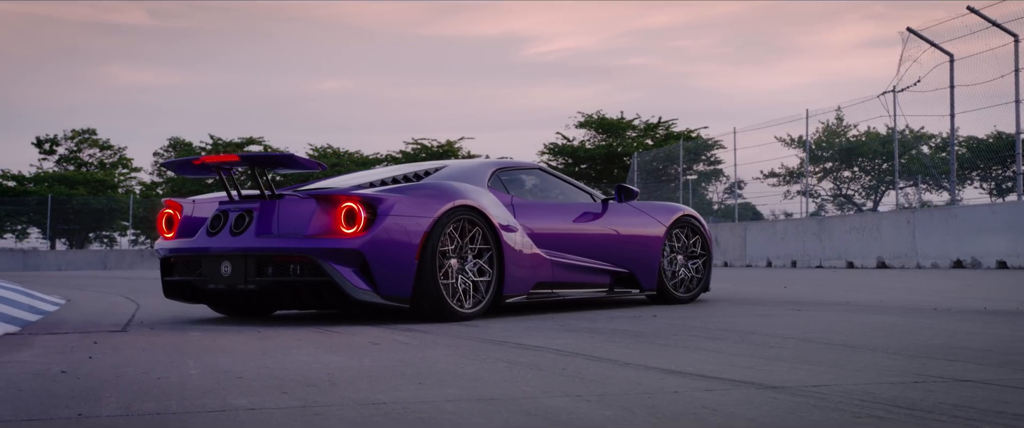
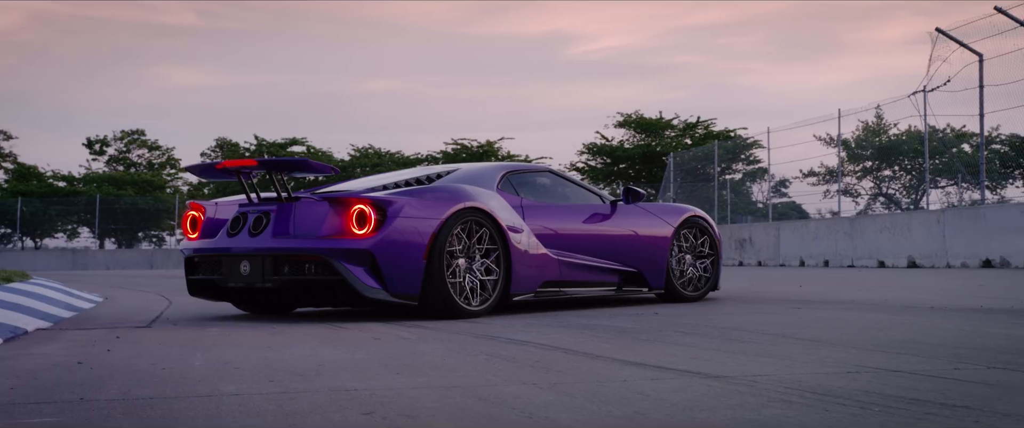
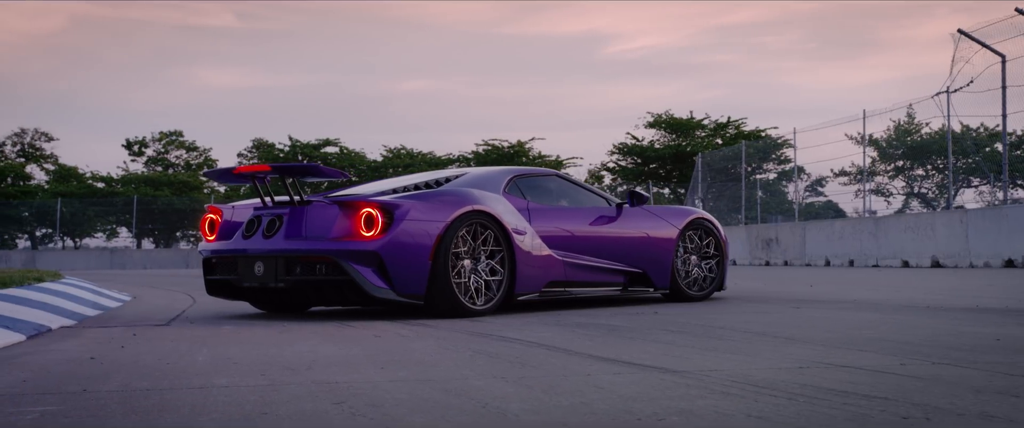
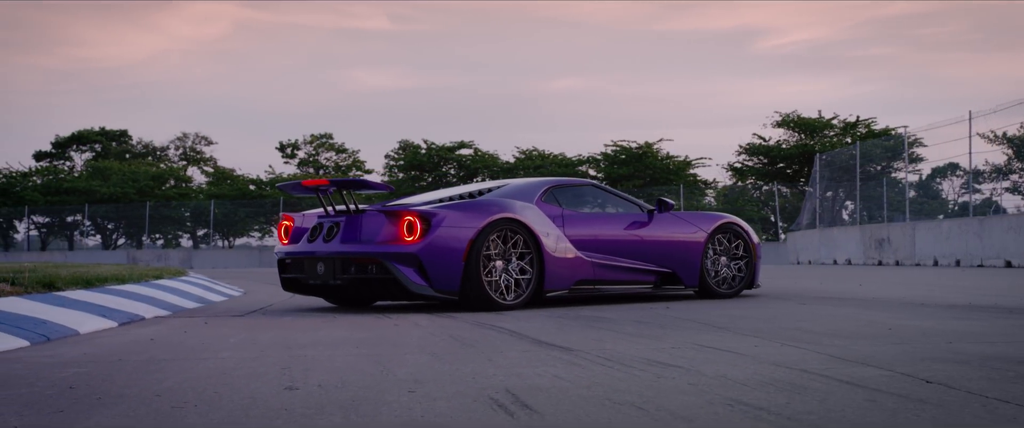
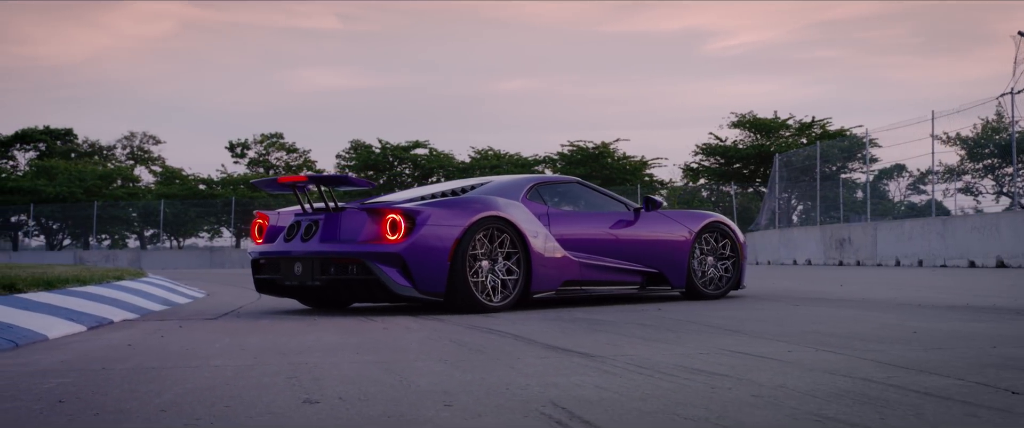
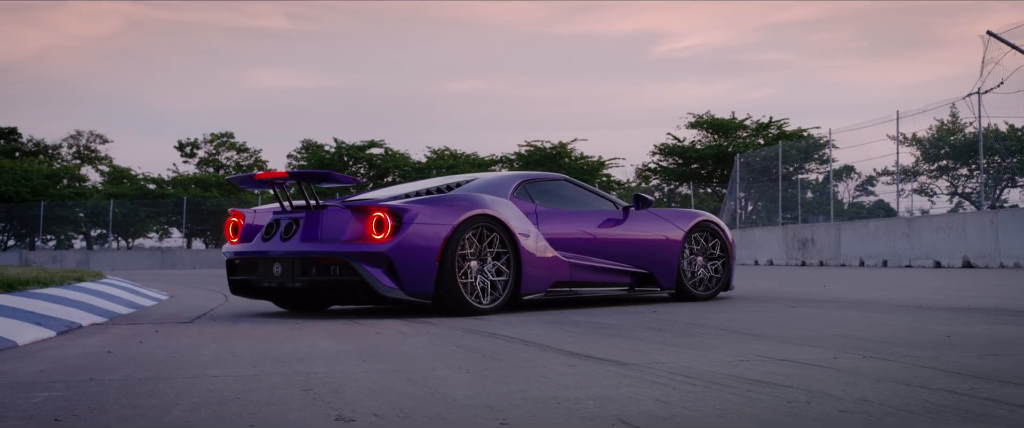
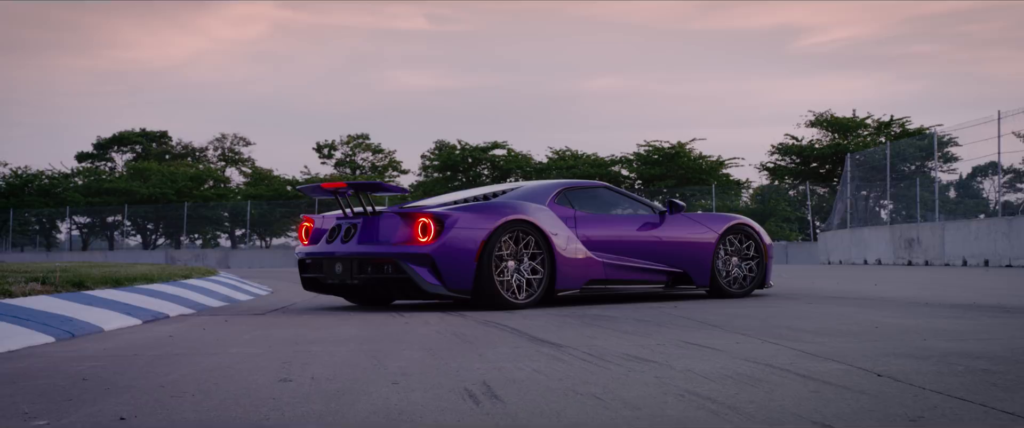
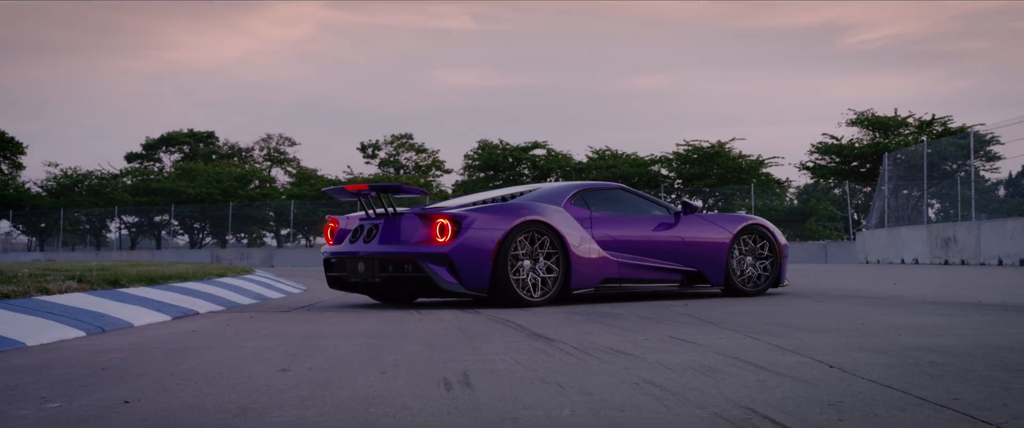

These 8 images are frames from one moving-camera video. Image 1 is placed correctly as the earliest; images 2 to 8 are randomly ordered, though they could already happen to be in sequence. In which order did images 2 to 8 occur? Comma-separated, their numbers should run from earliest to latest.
2, 3, 6, 5, 4, 7, 8
